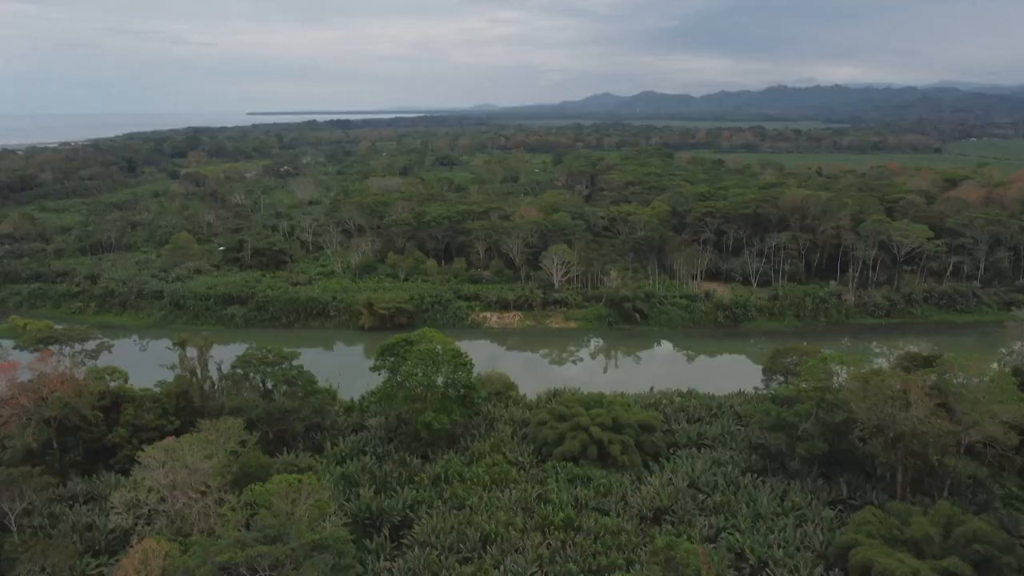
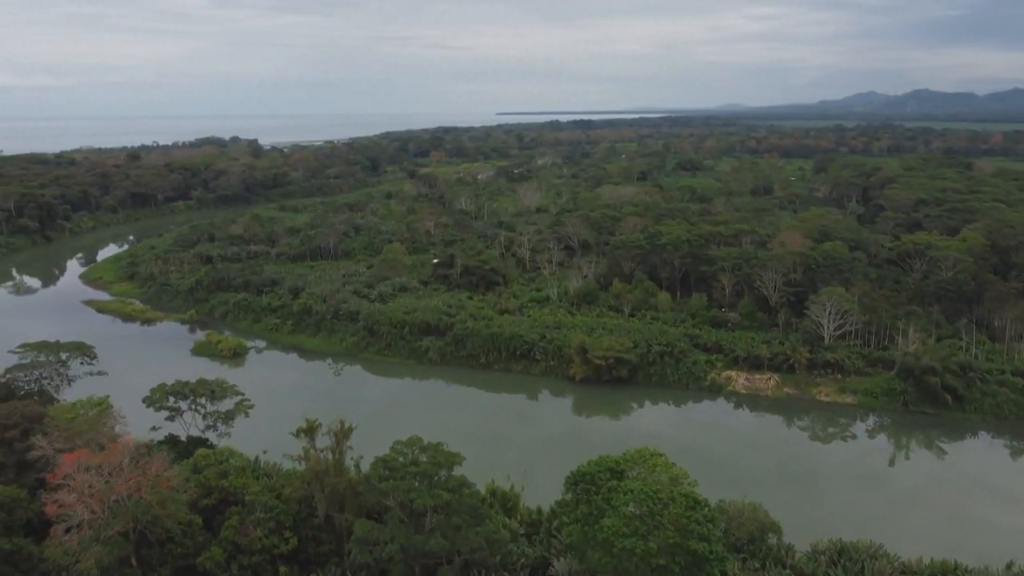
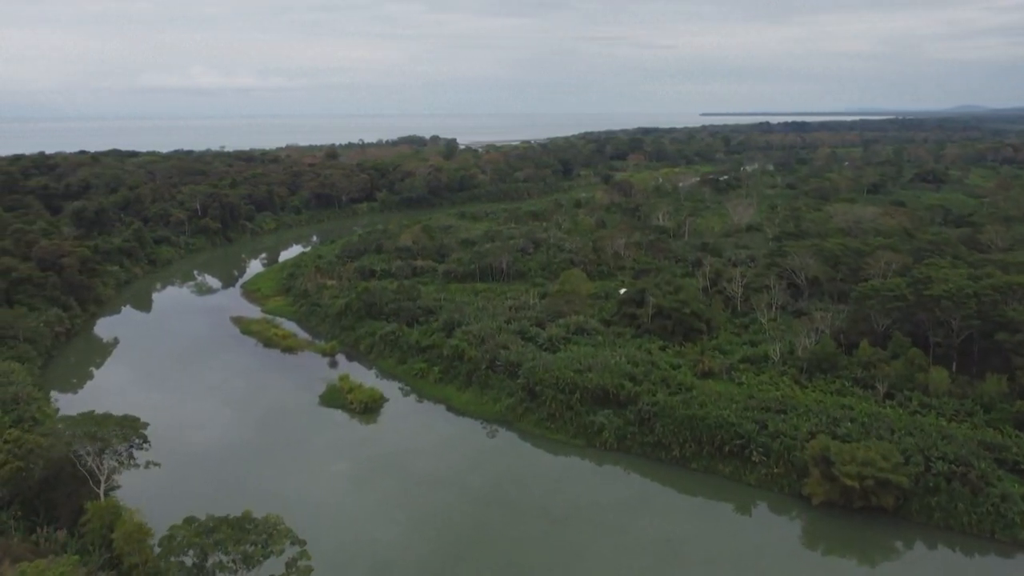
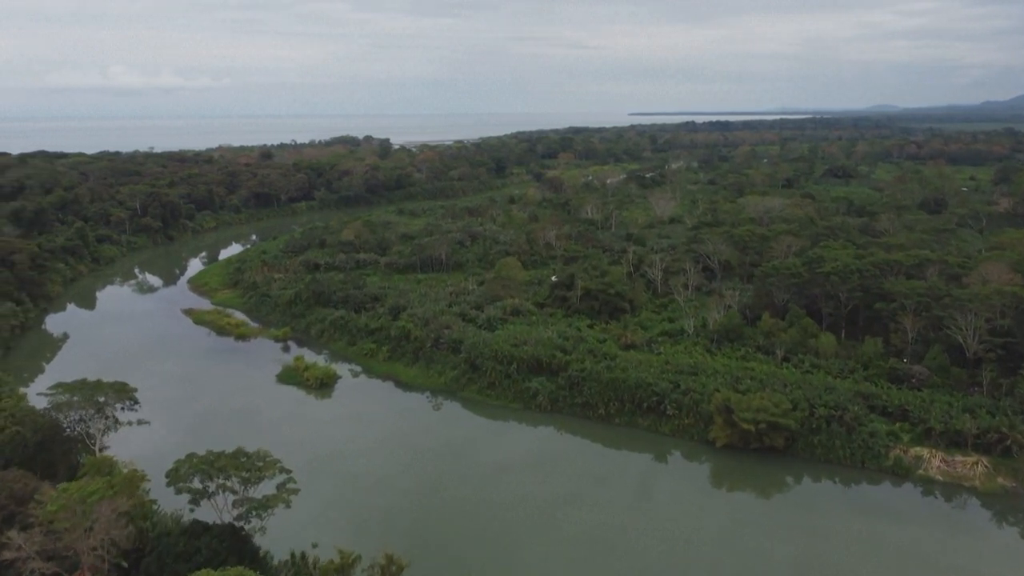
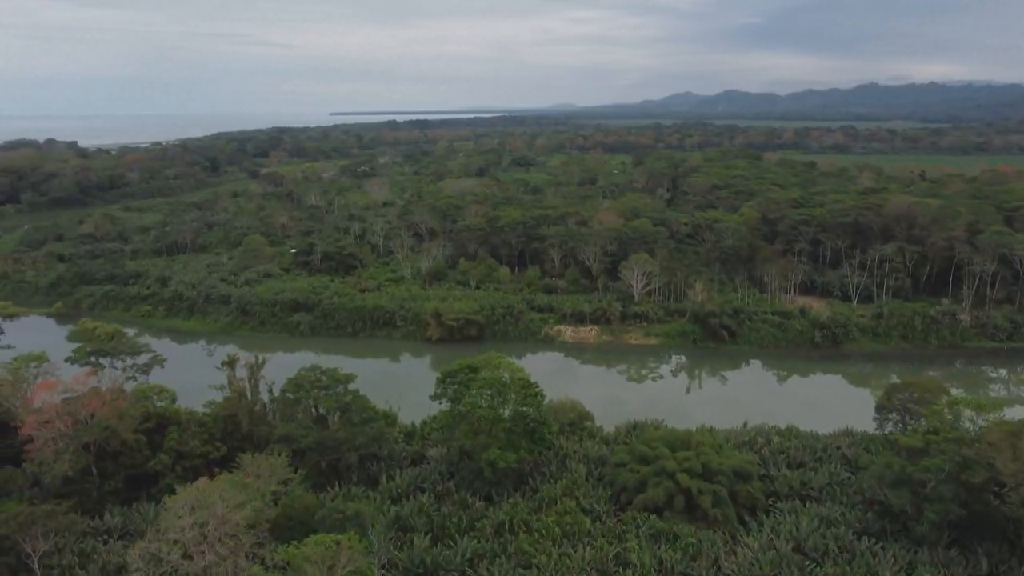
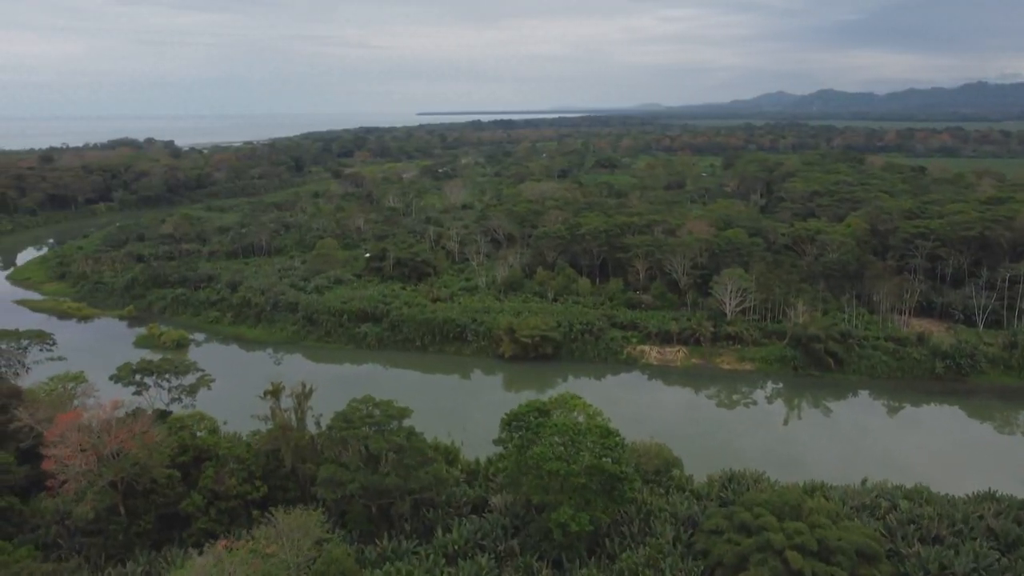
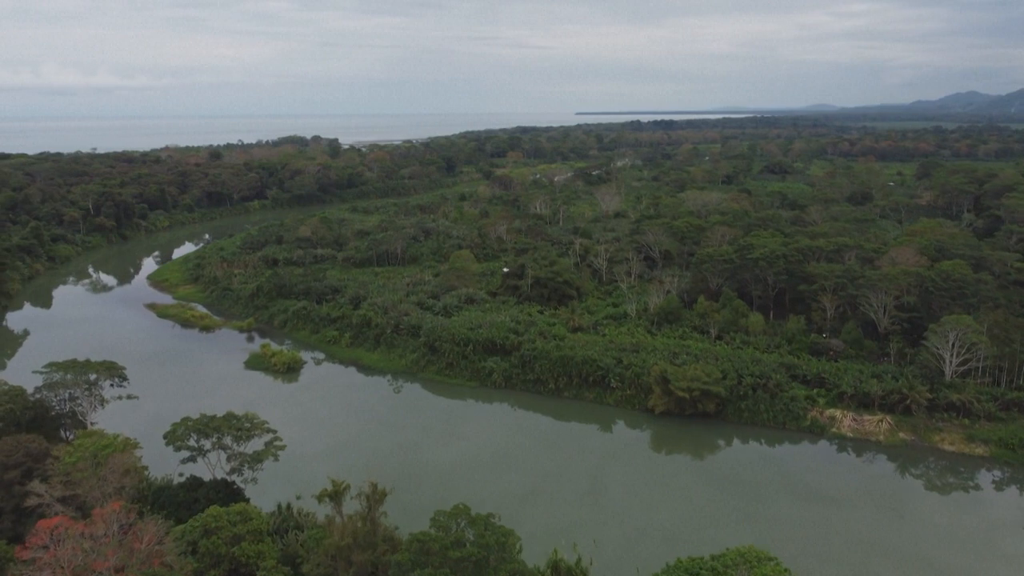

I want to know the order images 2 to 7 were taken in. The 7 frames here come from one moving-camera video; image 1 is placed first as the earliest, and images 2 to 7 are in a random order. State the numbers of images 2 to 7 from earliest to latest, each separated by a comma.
5, 6, 2, 7, 4, 3
